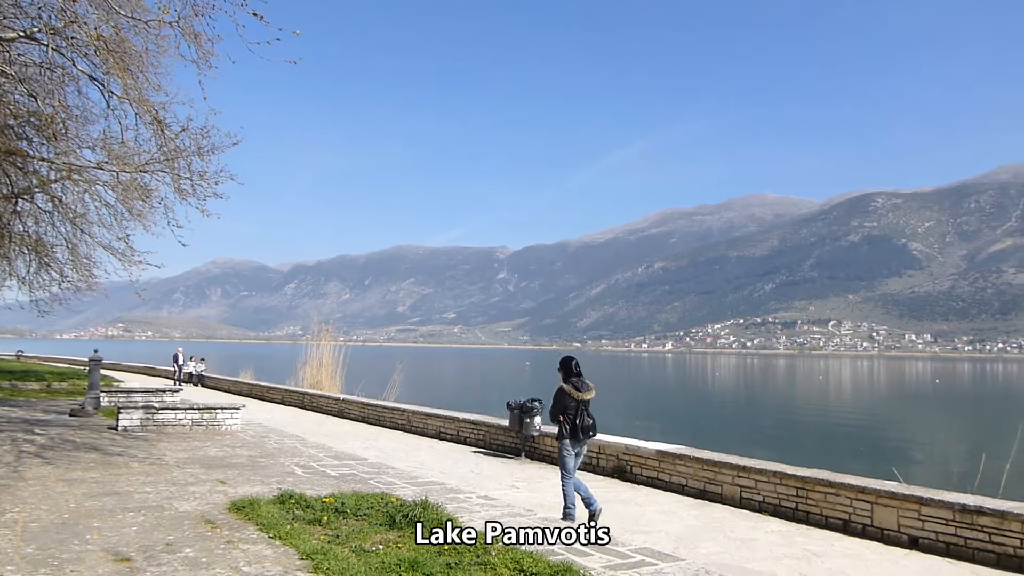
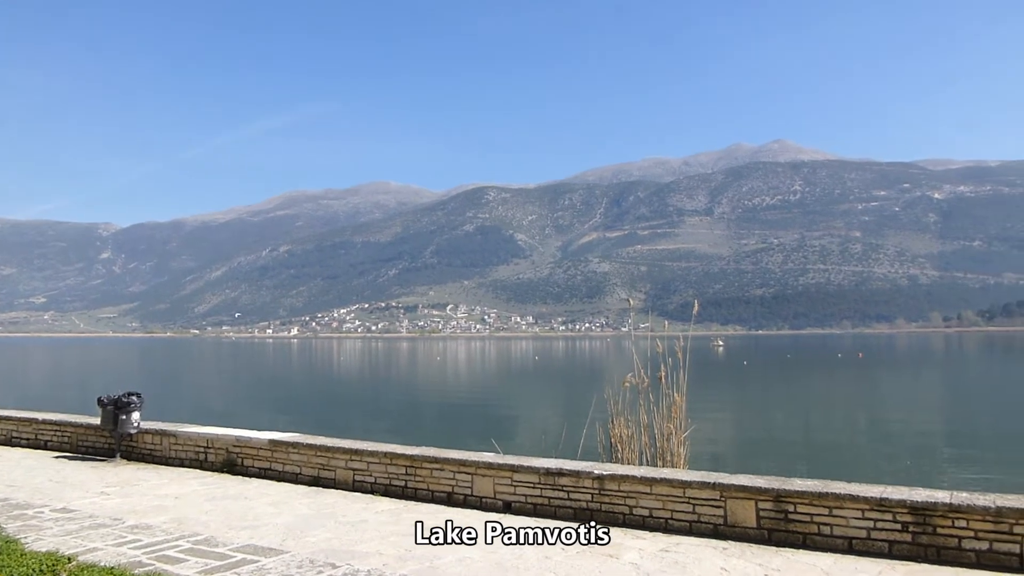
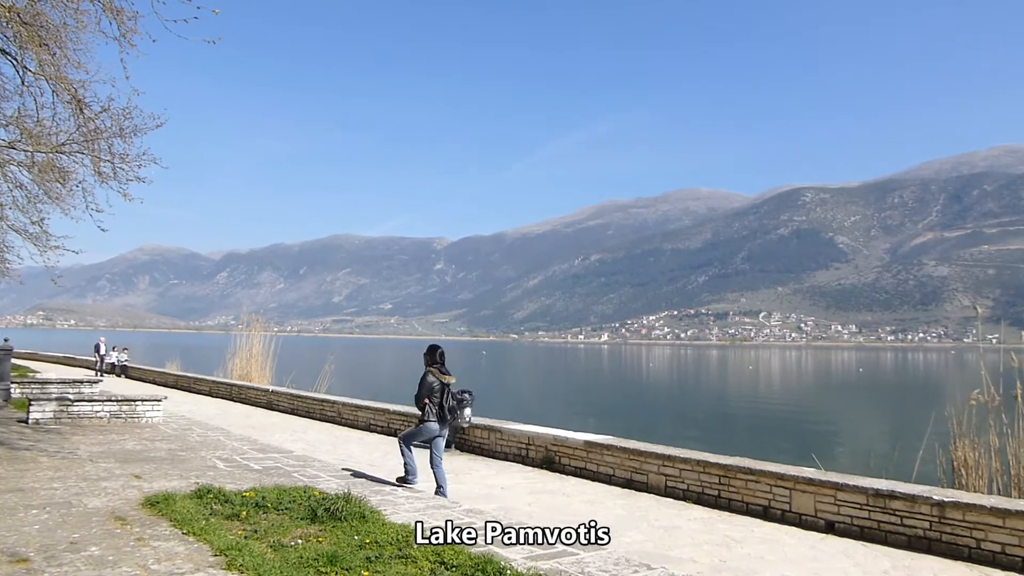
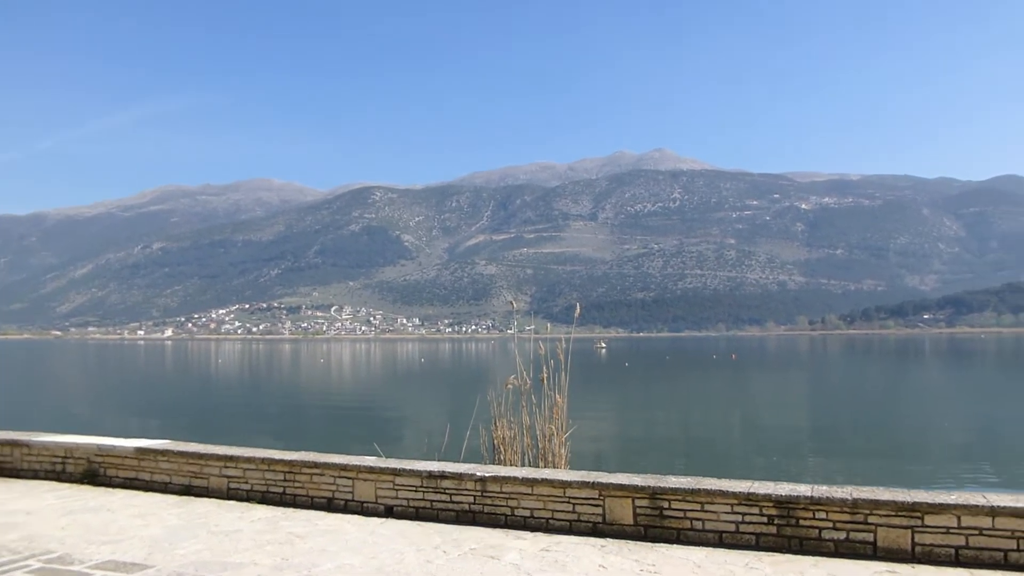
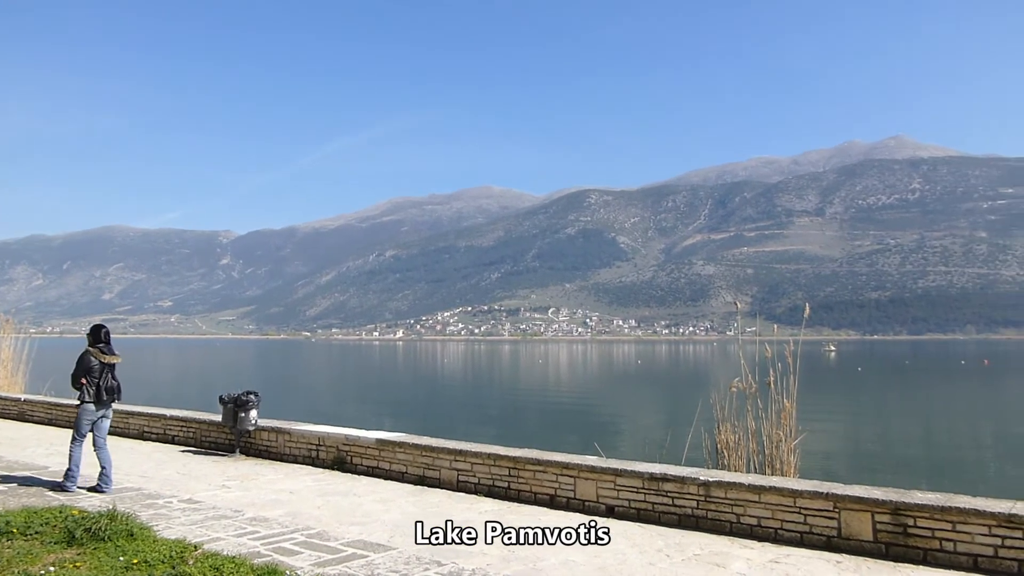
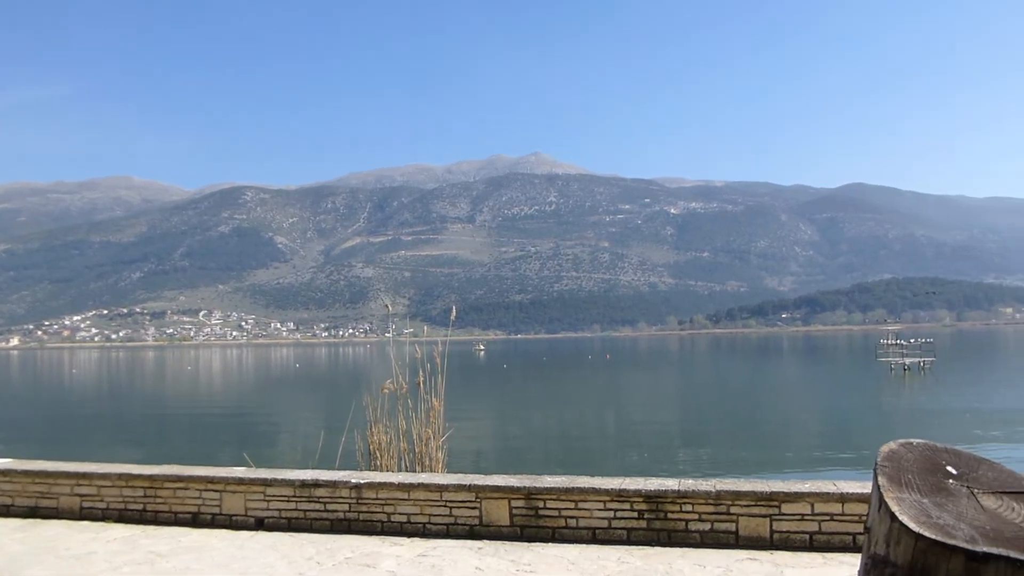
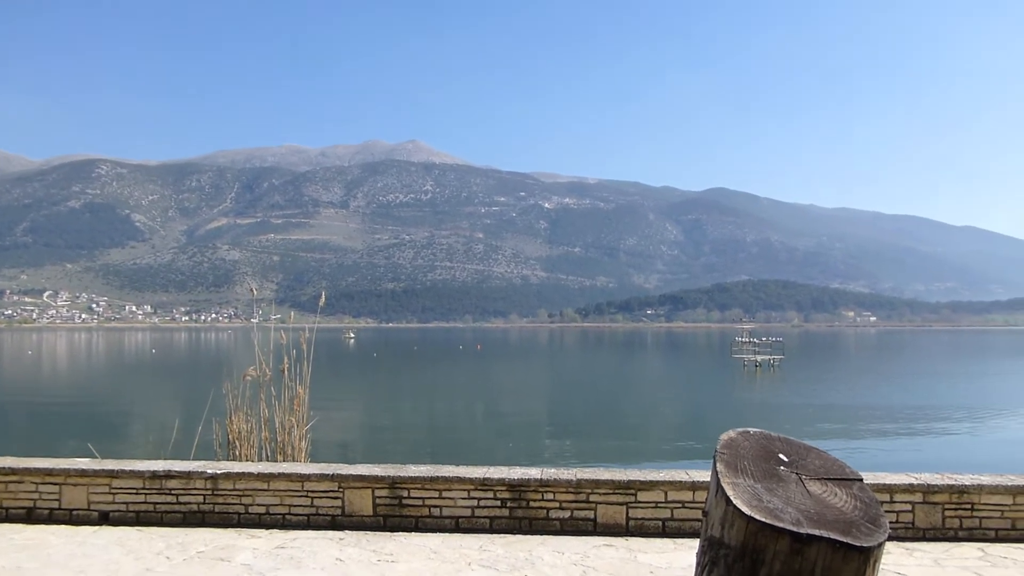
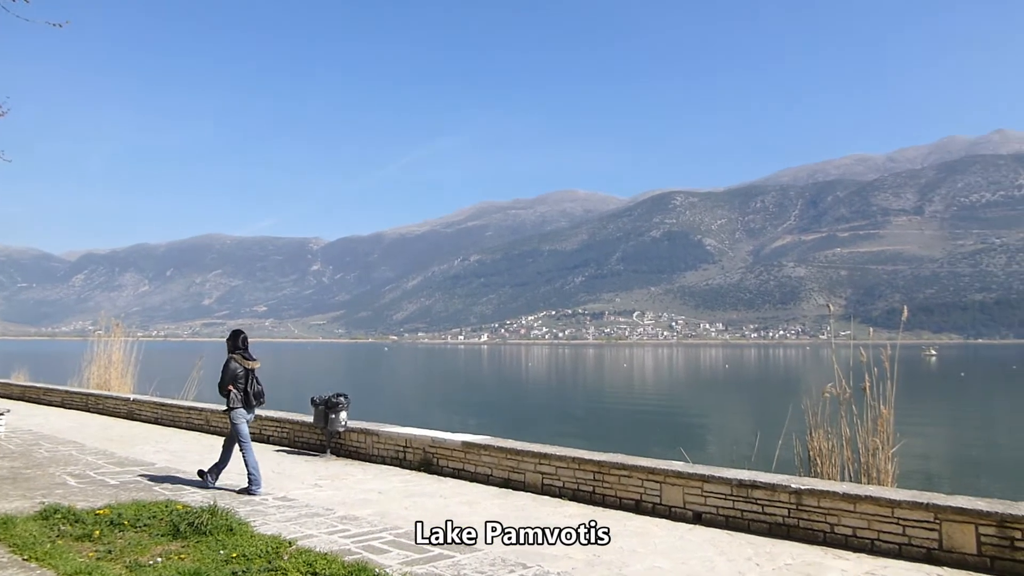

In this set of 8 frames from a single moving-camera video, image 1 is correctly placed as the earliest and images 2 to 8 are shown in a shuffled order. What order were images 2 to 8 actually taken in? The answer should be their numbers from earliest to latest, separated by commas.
3, 8, 5, 2, 4, 6, 7
